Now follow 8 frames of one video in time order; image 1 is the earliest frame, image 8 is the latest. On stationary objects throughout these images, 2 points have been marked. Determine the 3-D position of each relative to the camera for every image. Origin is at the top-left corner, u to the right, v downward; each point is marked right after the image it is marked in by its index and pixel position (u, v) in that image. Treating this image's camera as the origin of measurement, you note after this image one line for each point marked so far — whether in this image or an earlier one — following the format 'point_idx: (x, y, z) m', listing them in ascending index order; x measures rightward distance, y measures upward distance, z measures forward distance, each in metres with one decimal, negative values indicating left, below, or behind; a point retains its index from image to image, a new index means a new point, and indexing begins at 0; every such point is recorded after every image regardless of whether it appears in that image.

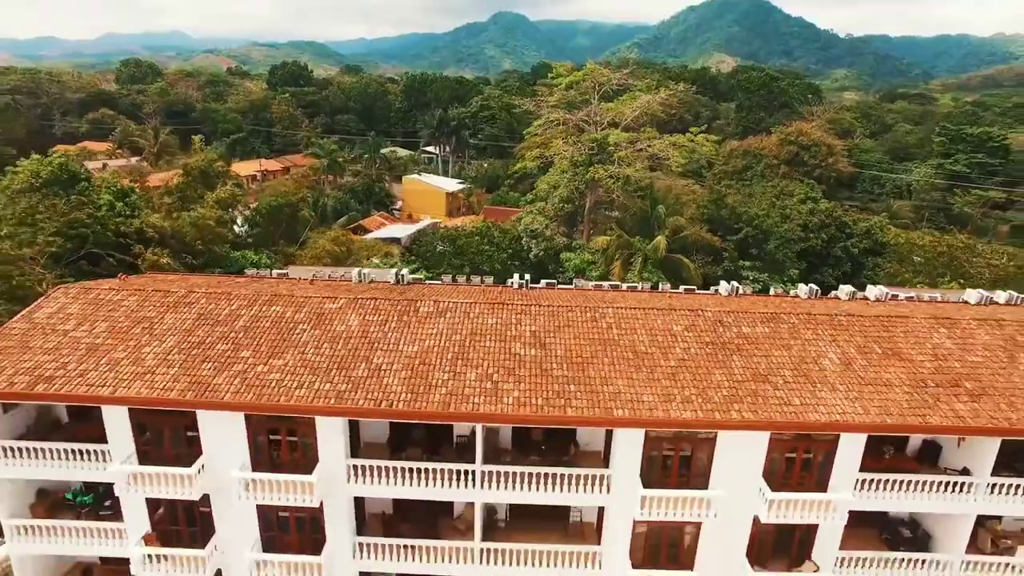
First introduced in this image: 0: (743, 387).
0: (+4.3, -1.9, +12.2) m
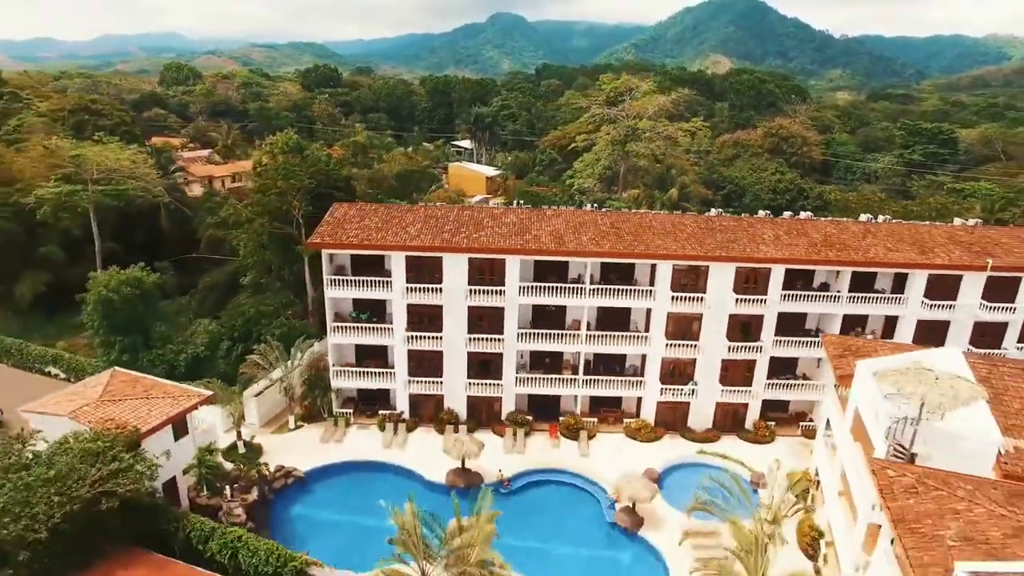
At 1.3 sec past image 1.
0: (+7.7, +1.5, +24.2) m
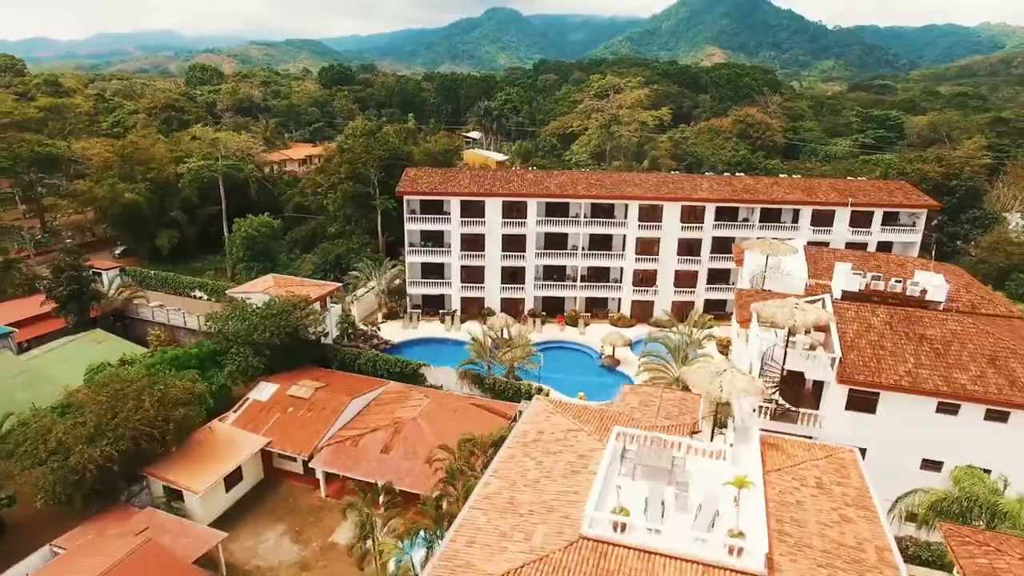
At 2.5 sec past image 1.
0: (+8.8, +5.2, +36.1) m
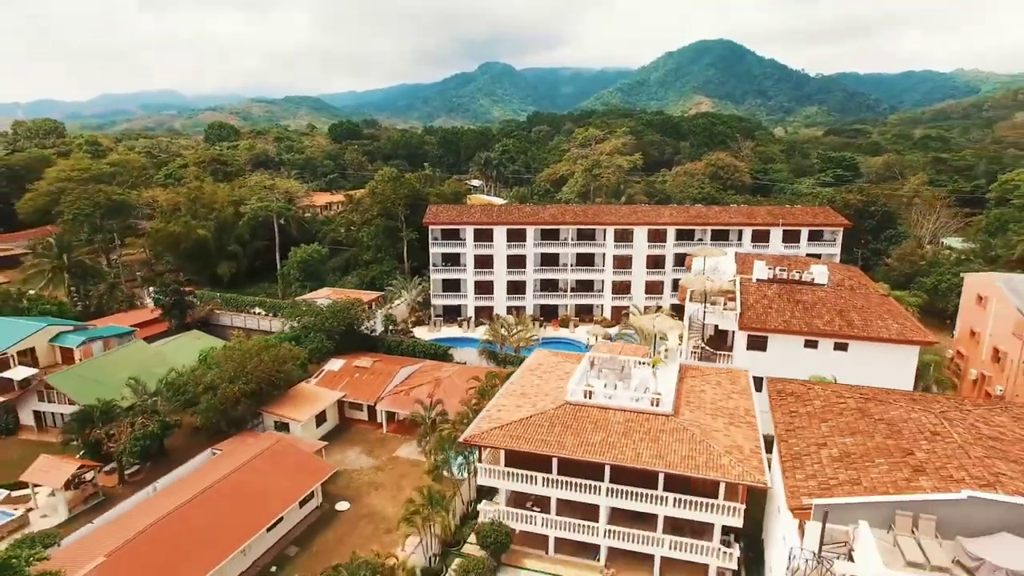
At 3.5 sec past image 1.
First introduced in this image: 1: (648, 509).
0: (+8.9, +4.8, +45.7) m
1: (+3.9, -6.3, +18.5) m
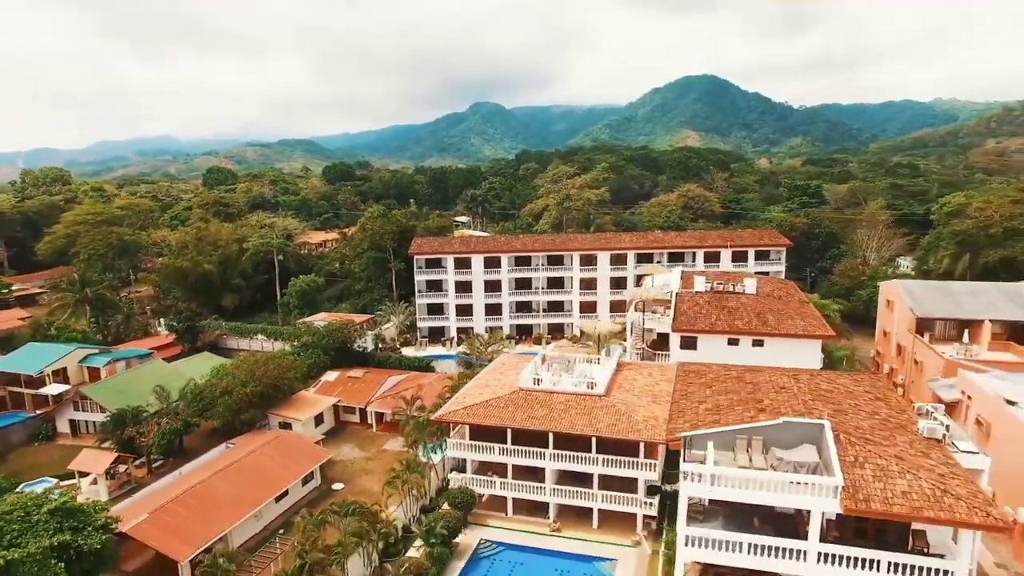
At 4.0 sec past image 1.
0: (+7.1, +3.4, +51.1) m
1: (+2.6, -6.3, +23.2) m
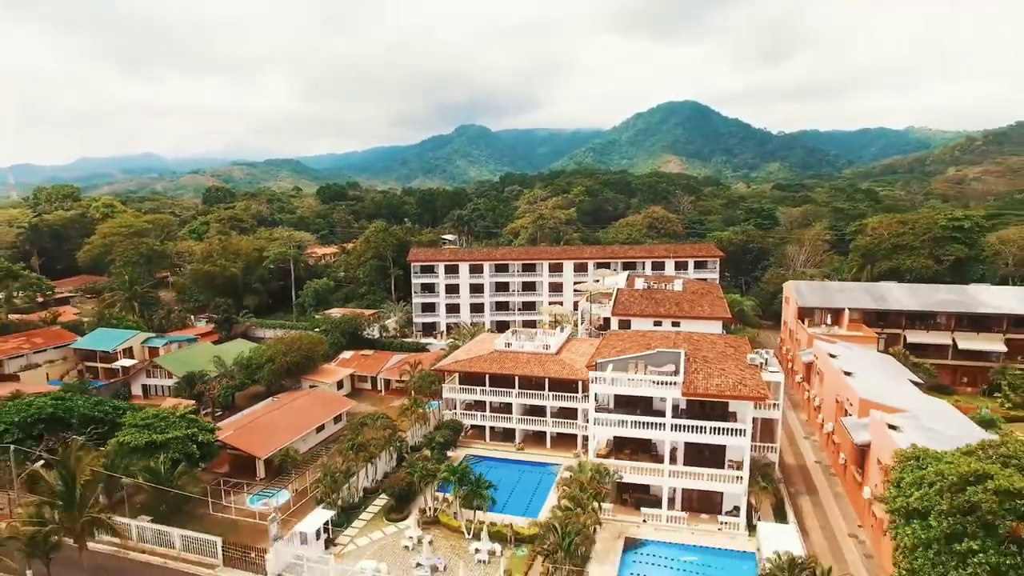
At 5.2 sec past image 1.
0: (+5.3, +3.2, +61.6) m
1: (+1.4, -5.7, +33.4) m
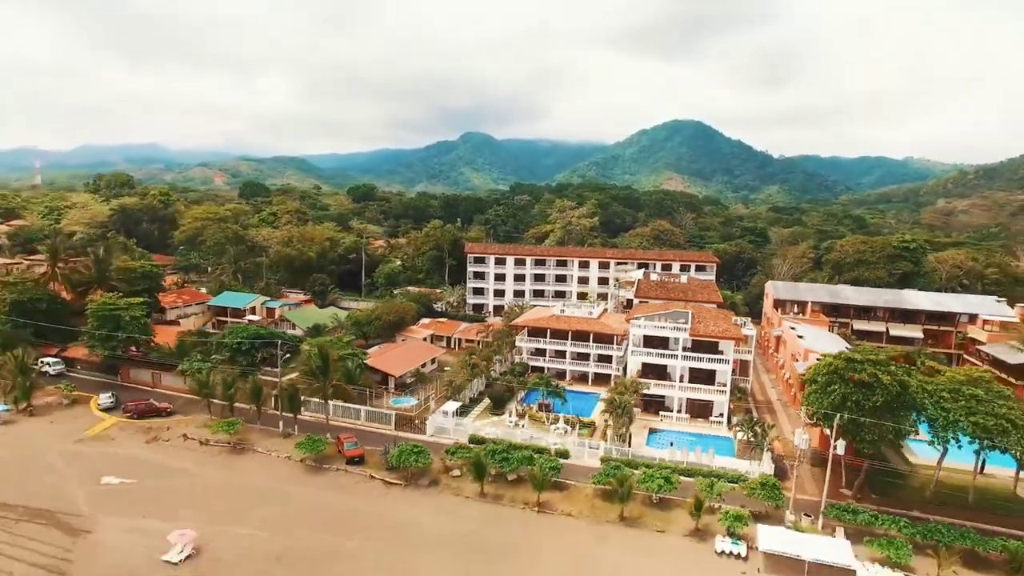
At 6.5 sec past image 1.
0: (+9.4, +3.9, +75.7) m
1: (+5.3, -4.4, +47.3) m
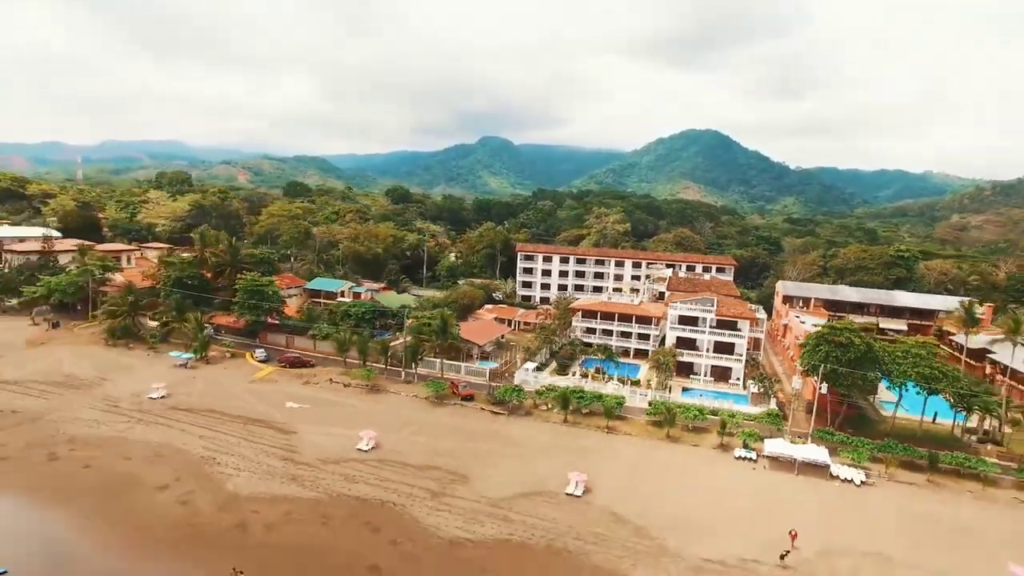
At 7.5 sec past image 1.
0: (+15.2, +4.3, +87.2) m
1: (+10.3, -3.7, +58.8) m
